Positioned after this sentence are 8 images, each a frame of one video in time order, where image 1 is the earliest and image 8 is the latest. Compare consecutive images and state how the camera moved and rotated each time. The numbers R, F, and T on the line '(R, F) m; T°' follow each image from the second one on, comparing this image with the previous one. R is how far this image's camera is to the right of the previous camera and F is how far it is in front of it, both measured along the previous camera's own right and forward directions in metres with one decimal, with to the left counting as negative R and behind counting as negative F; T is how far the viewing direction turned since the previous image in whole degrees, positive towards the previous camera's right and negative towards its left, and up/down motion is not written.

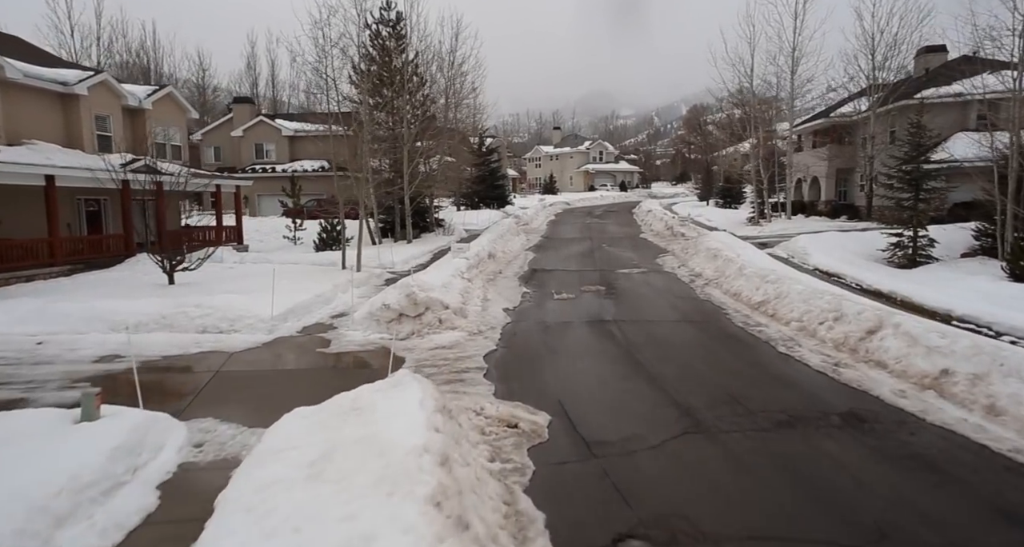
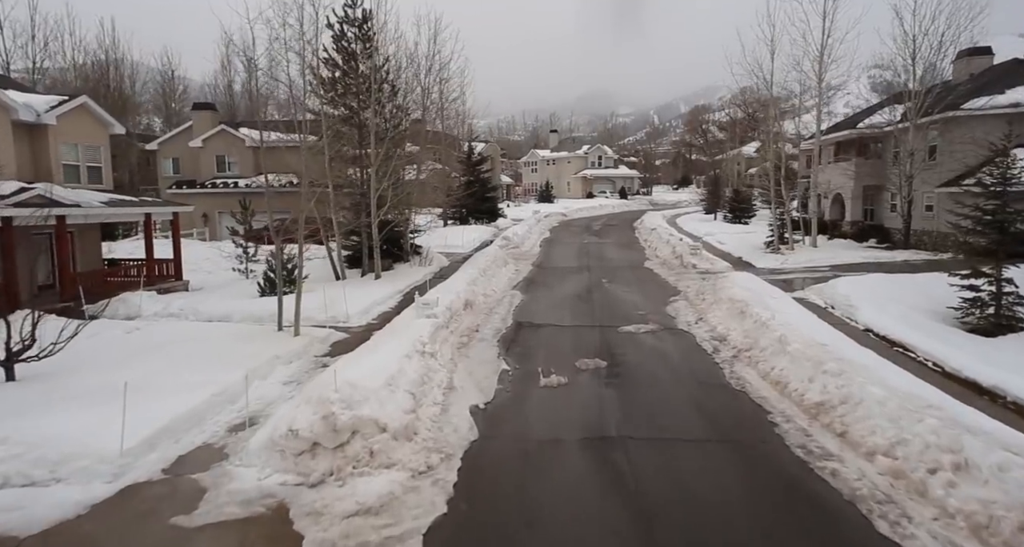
(+0.4, +2.9) m; 0°
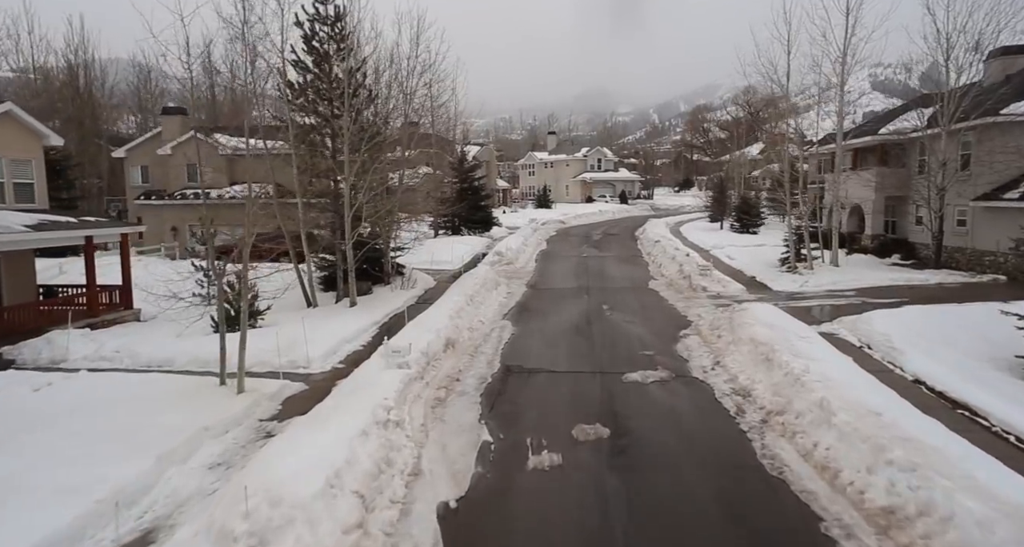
(+0.2, +1.8) m; 0°
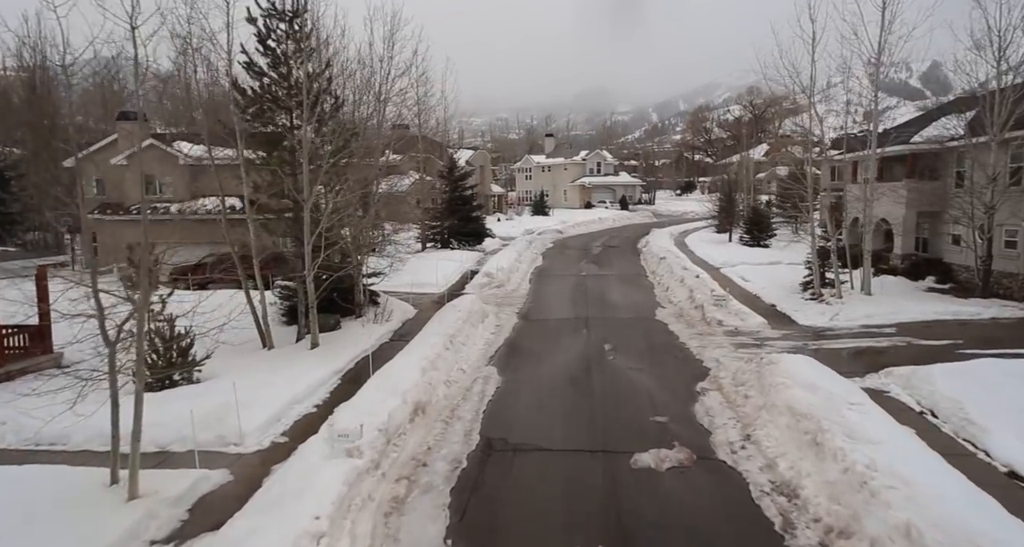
(+0.3, +2.2) m; 0°
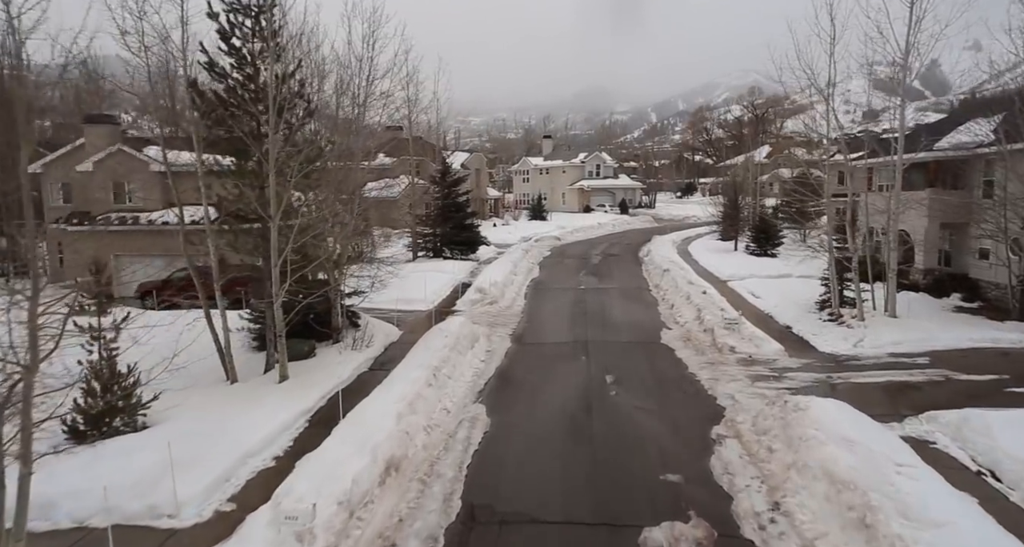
(+0.1, +1.4) m; 0°
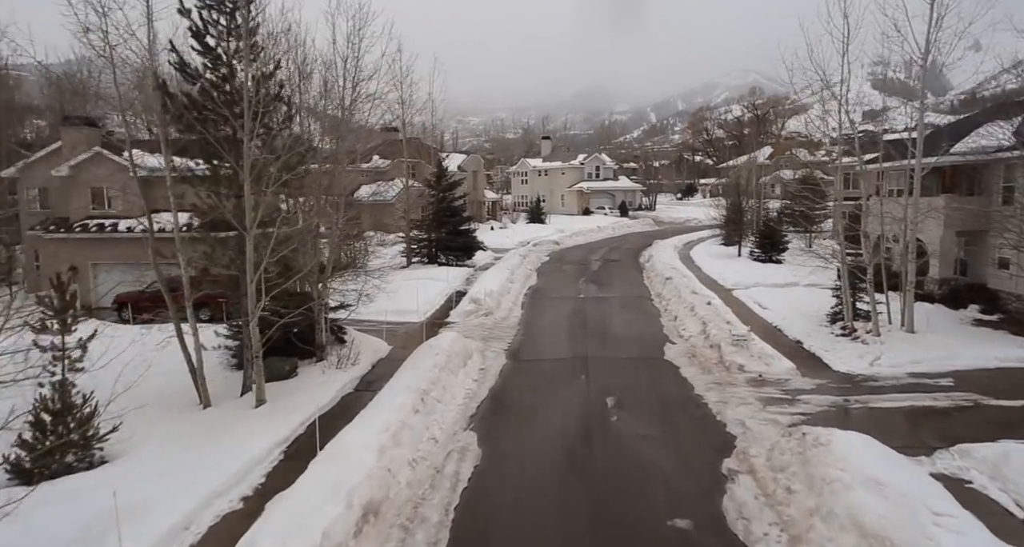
(+0.1, +0.8) m; 0°
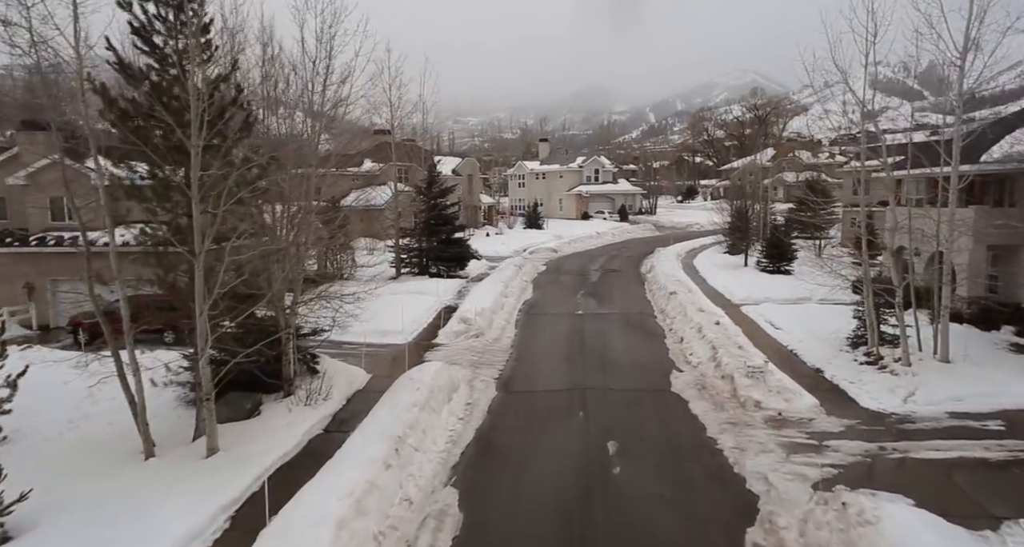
(+0.2, +1.4) m; 0°
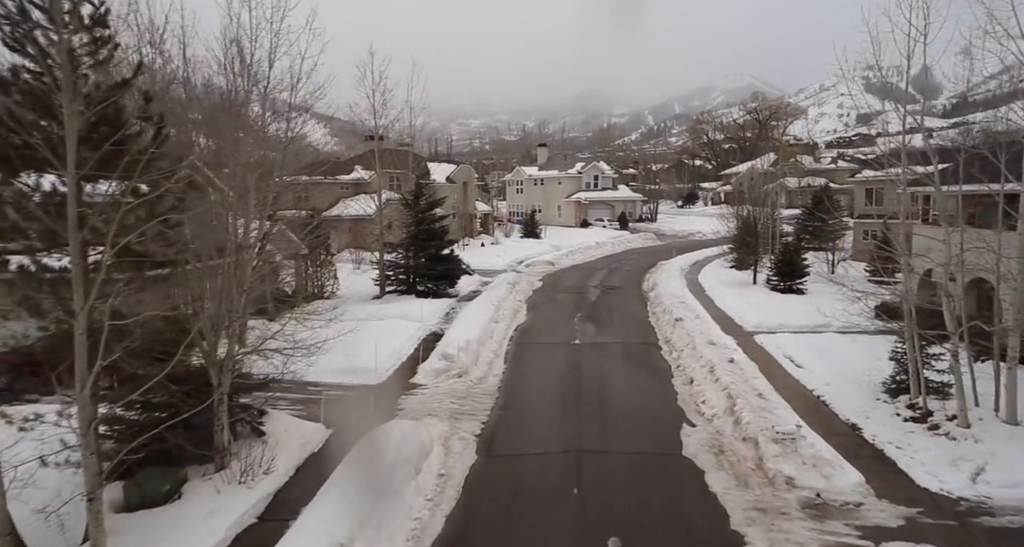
(+0.3, +2.1) m; 0°
